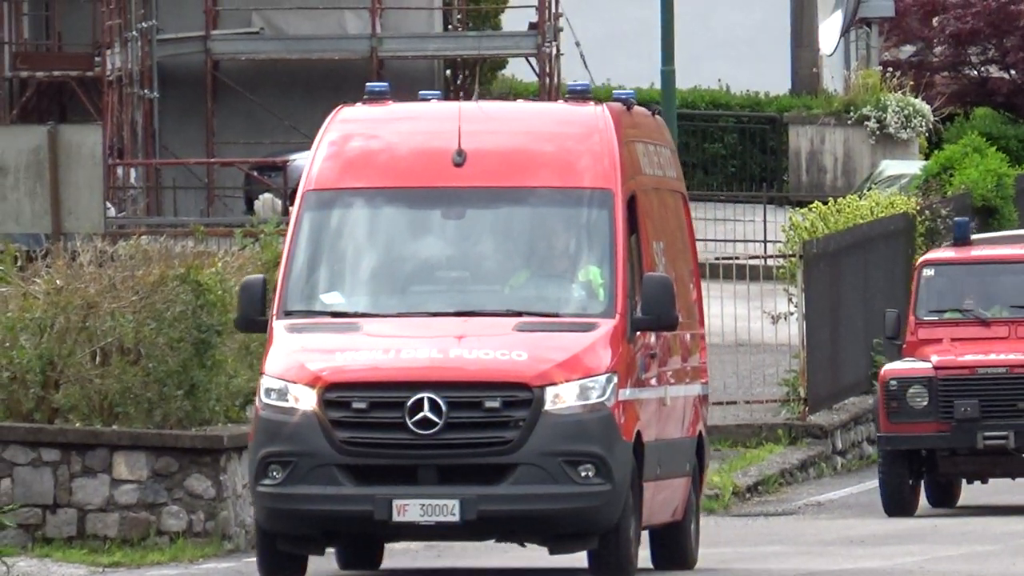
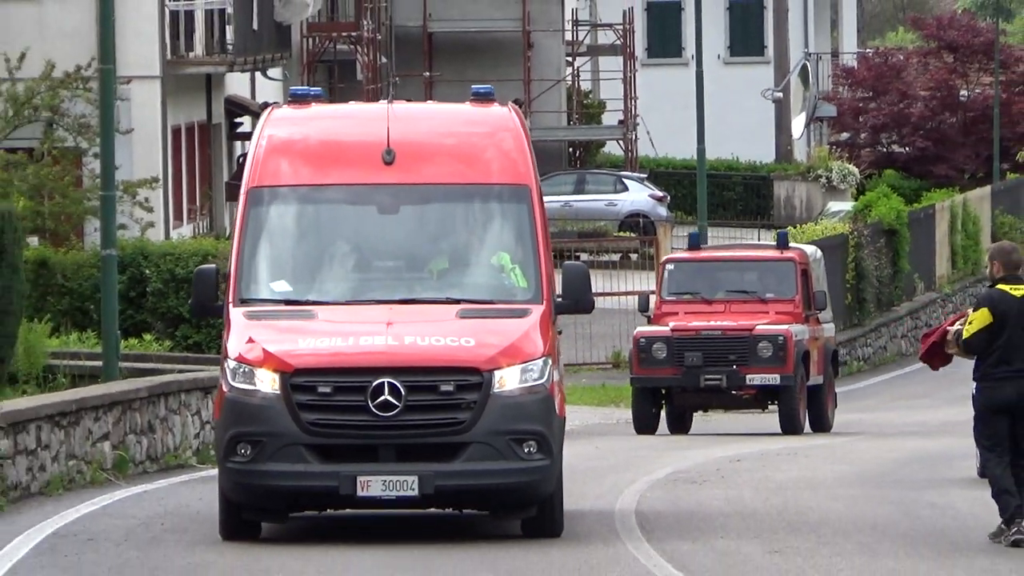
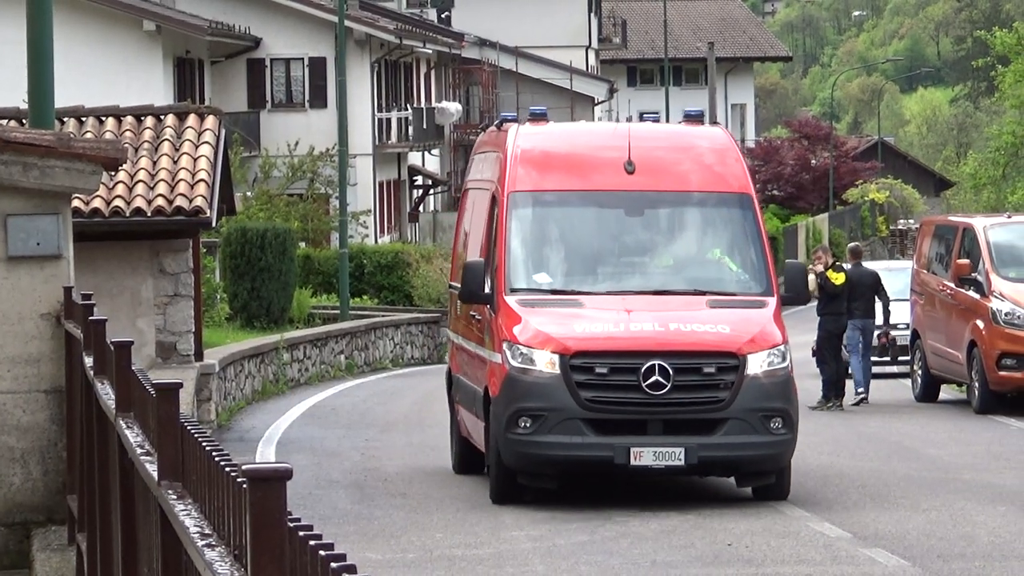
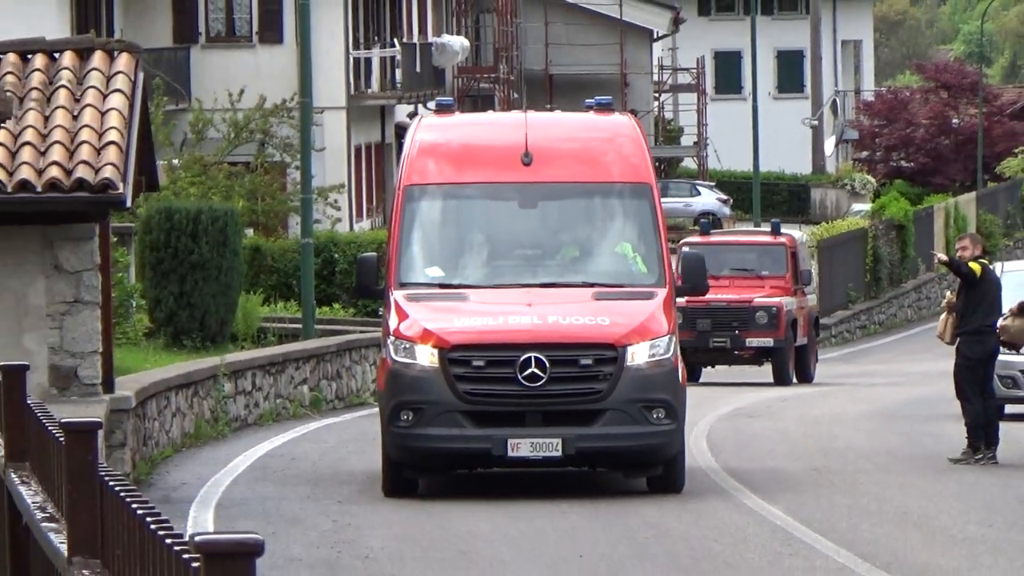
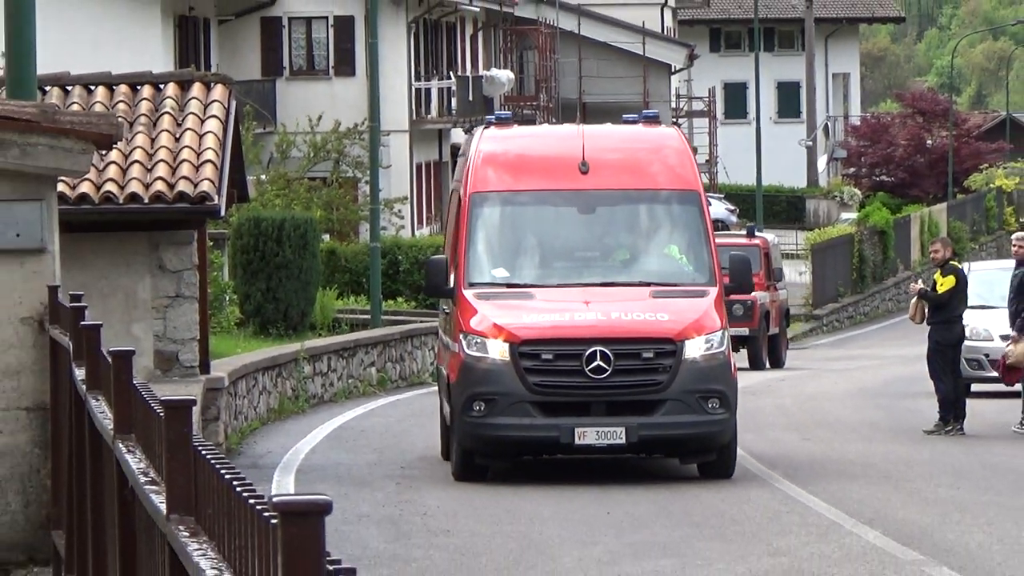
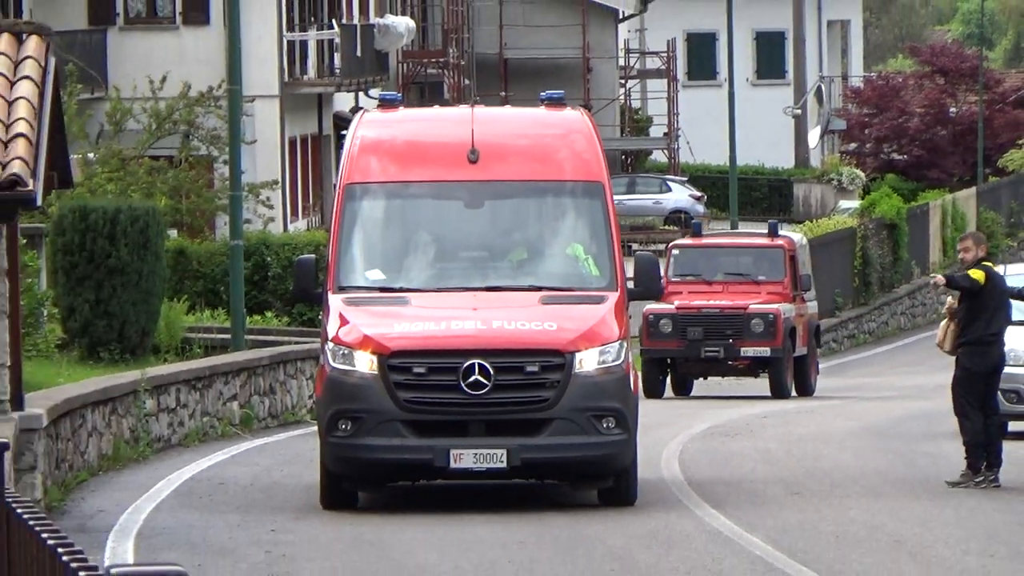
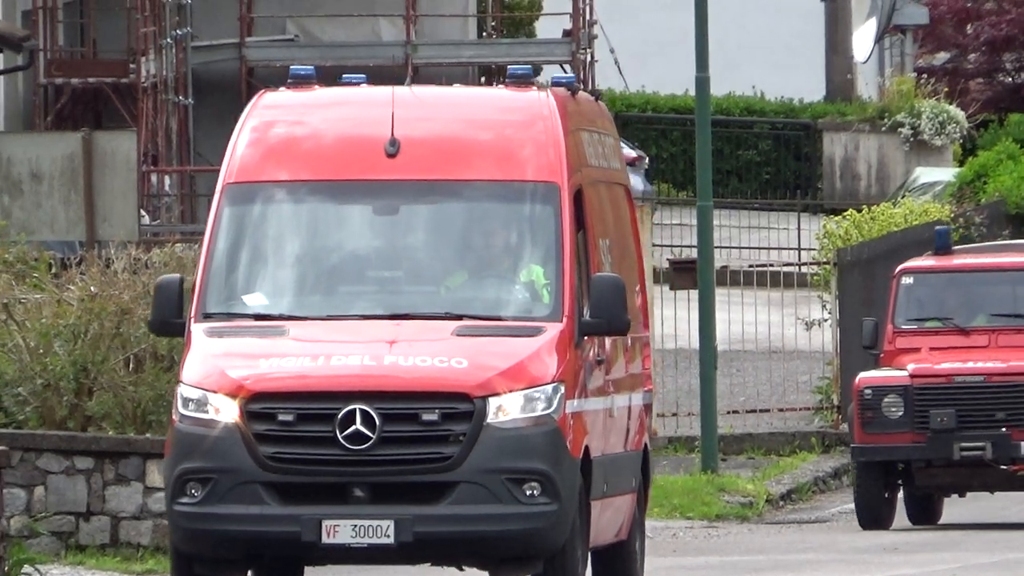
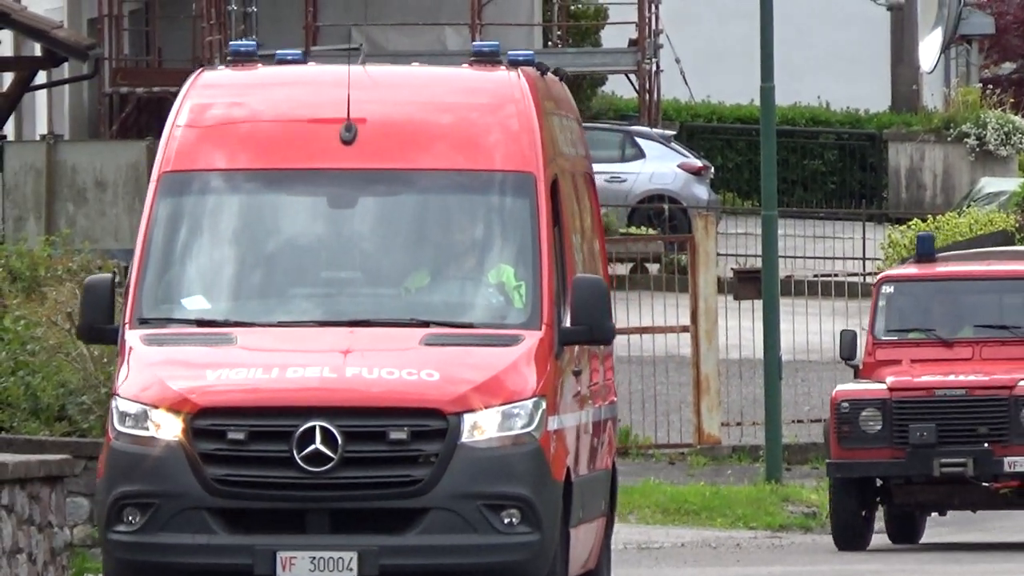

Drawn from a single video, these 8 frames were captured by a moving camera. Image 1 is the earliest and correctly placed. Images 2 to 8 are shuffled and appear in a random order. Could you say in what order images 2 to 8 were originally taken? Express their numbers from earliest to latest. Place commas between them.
7, 8, 2, 6, 4, 5, 3
